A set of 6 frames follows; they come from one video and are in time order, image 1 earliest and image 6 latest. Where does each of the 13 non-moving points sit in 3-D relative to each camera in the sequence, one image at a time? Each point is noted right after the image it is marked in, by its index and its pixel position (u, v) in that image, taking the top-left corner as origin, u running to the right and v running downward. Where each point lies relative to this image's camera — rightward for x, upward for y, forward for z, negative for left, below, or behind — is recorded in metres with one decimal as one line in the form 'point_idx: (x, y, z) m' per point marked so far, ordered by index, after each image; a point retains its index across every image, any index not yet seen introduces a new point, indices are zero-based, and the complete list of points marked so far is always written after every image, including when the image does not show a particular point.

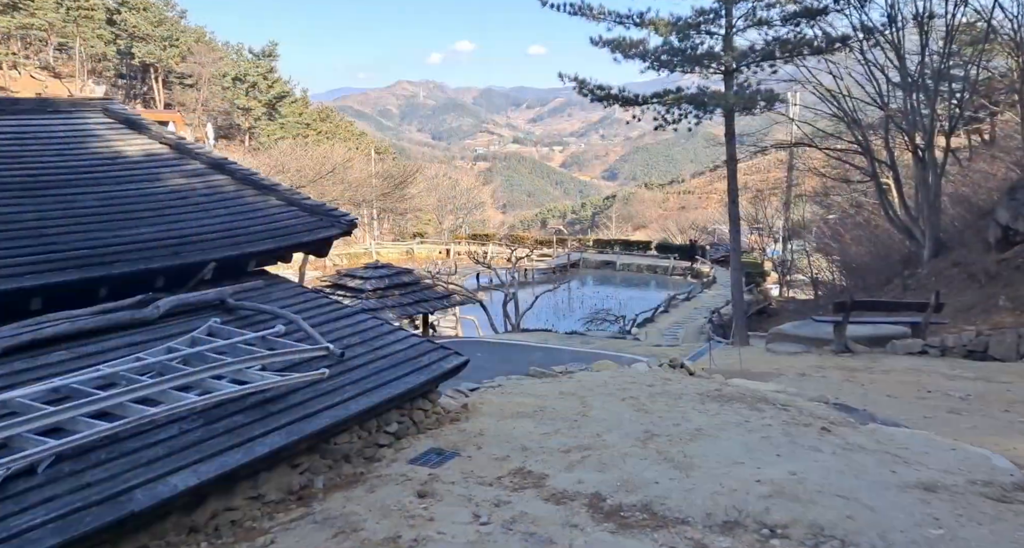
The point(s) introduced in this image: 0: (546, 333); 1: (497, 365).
0: (+0.5, -1.0, +12.1) m
1: (-0.3, -1.1, +9.3) m
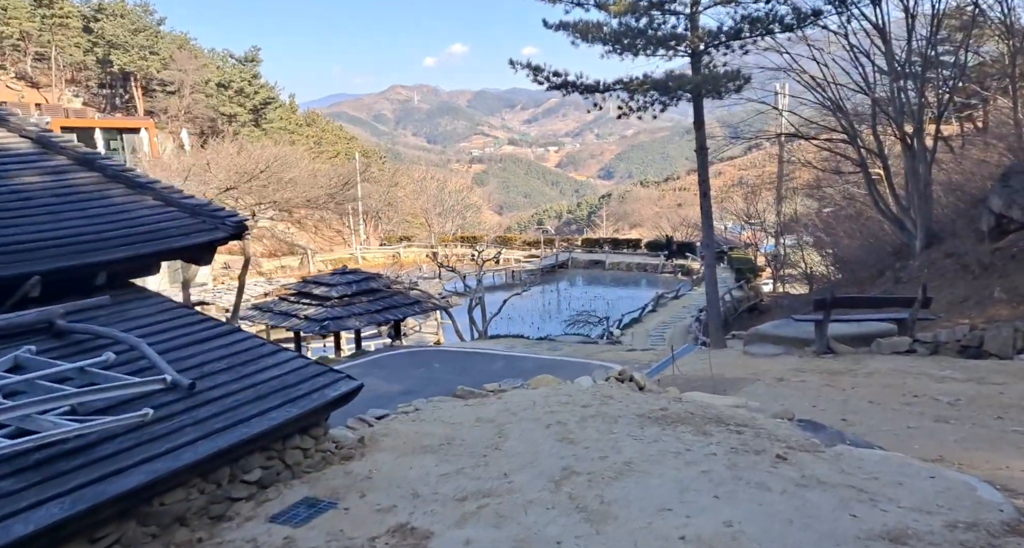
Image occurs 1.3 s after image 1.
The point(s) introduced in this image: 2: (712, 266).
0: (0.0, -1.0, +11.5) m
1: (-0.7, -1.2, +8.7) m
2: (+2.7, +0.1, +10.2) m
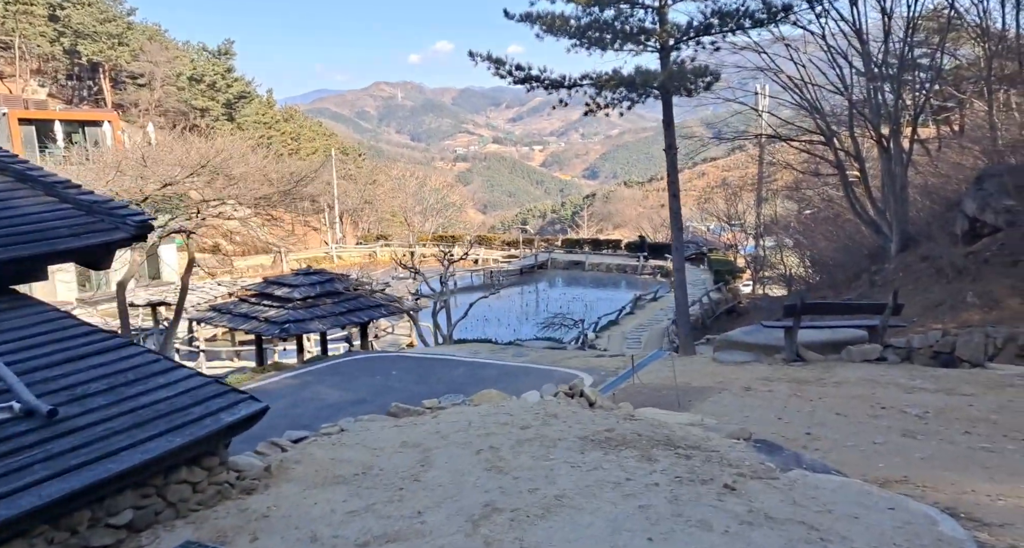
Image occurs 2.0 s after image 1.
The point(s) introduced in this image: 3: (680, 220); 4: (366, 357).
0: (-0.5, -1.1, +11.2) m
1: (-1.2, -1.2, +8.4) m
2: (+2.2, +0.1, +10.0) m
3: (+2.2, +0.7, +9.8) m
4: (-2.0, -1.1, +9.9) m
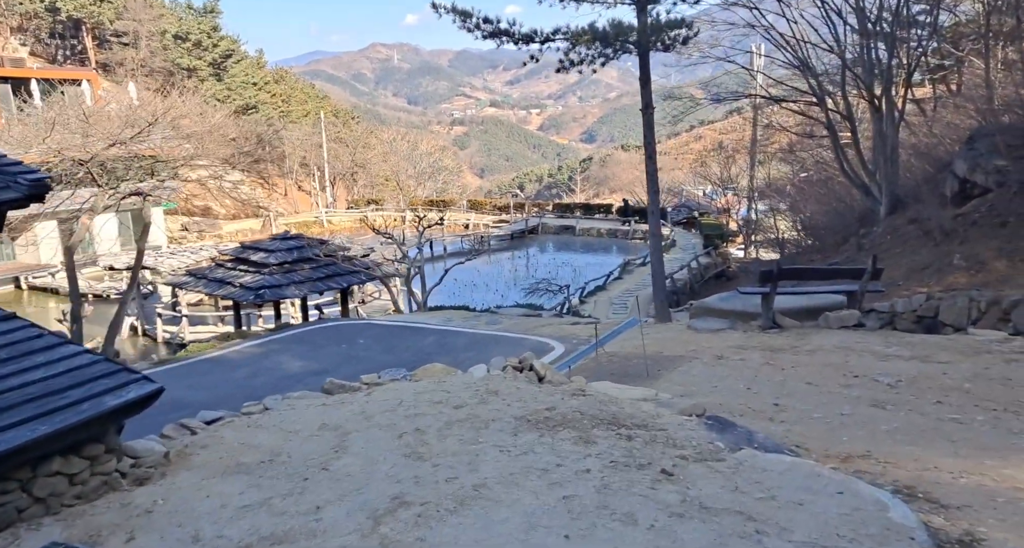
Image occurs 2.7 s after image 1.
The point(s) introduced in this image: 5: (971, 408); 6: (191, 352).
0: (-0.8, -0.5, +11.0) m
1: (-1.5, -0.9, +8.1) m
2: (+1.9, +0.5, +9.7) m
3: (+1.8, +1.2, +9.6) m
4: (-2.4, -0.7, +9.7) m
5: (+3.4, -1.0, +5.7) m
6: (-3.6, -0.9, +8.4) m
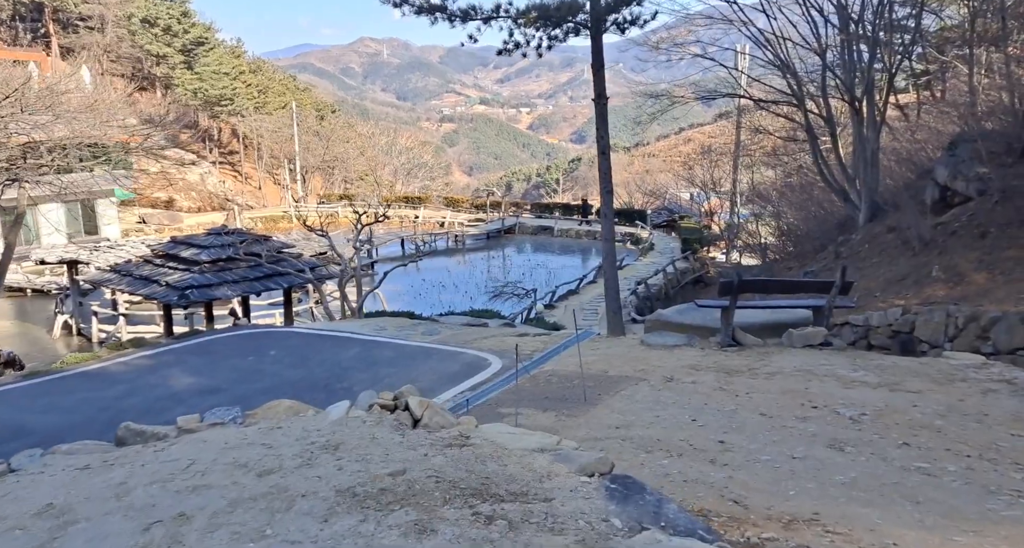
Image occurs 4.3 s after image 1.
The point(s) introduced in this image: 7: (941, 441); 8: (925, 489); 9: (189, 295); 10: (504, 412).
0: (-1.6, -0.6, +10.1) m
1: (-2.3, -0.9, +7.3) m
2: (+1.1, +0.4, +8.9) m
3: (+1.1, +1.1, +8.7) m
4: (-3.1, -0.7, +8.8) m
5: (+2.8, -1.2, +4.9) m
6: (-4.4, -0.9, +7.4) m
7: (+2.9, -1.1, +5.2) m
8: (+2.4, -1.2, +4.2) m
9: (-5.1, -0.3, +11.8) m
10: (-0.1, -1.2, +6.4) m
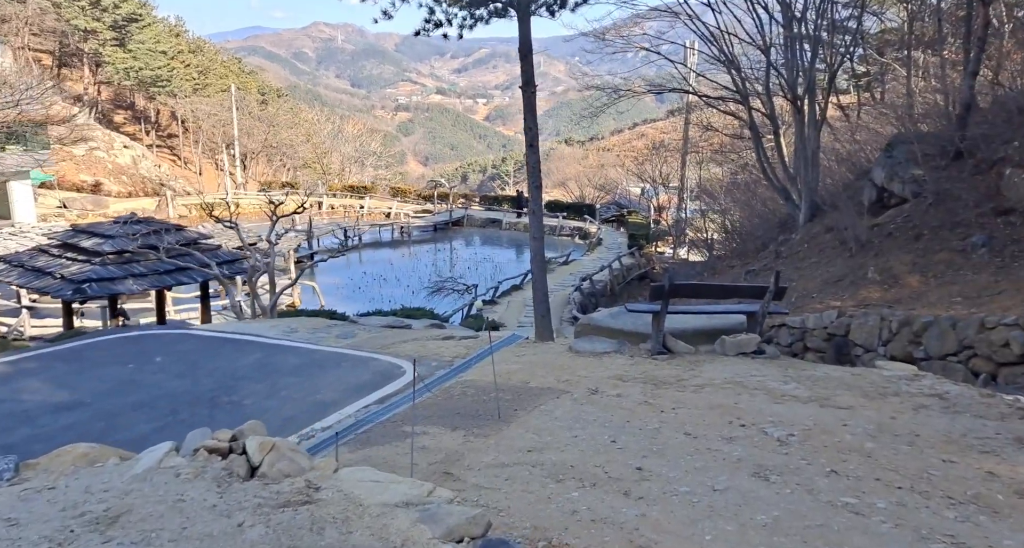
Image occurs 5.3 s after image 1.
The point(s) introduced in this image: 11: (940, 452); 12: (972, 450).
0: (-2.6, -0.6, +9.3) m
1: (-3.0, -0.9, +6.5) m
2: (+0.3, +0.4, +8.3) m
3: (+0.3, +1.1, +8.1) m
4: (-4.0, -0.6, +7.9) m
5: (+2.1, -1.2, +4.5) m
6: (-5.1, -0.8, +6.5) m
7: (+2.3, -1.2, +4.7) m
8: (+1.8, -1.3, +3.7) m
9: (-6.1, -0.2, +10.8) m
10: (-0.8, -1.2, +5.7) m
11: (+2.8, -1.2, +5.0) m
12: (+3.1, -1.2, +5.0) m
